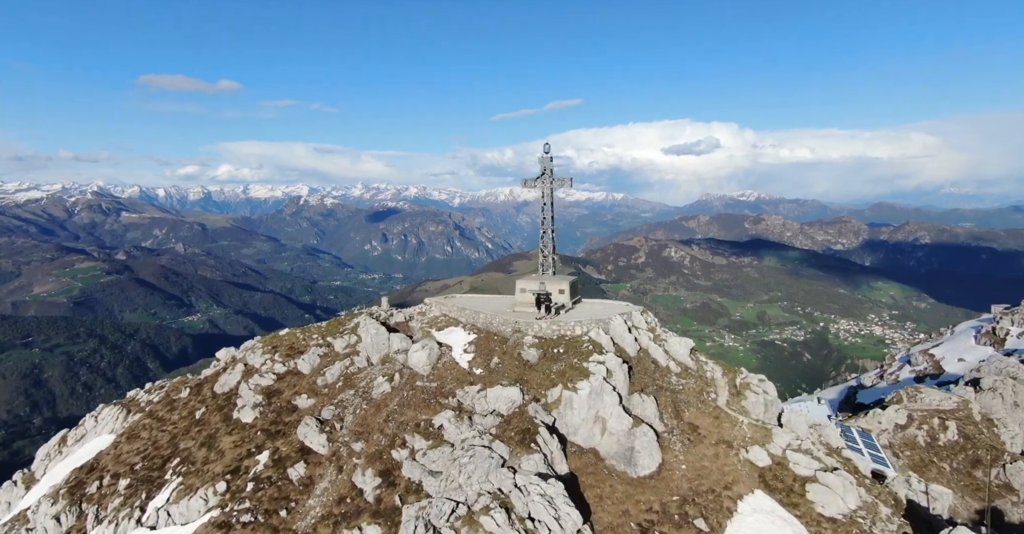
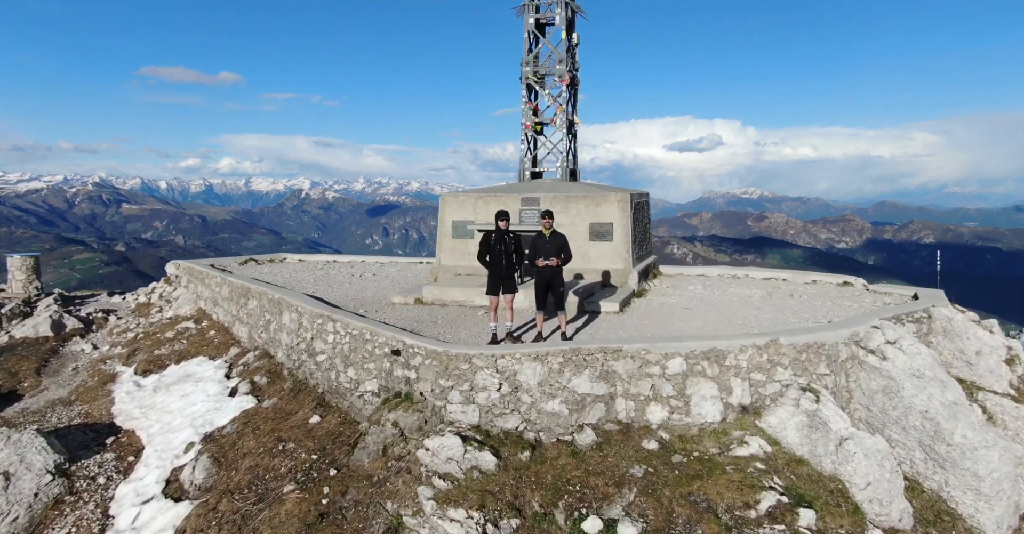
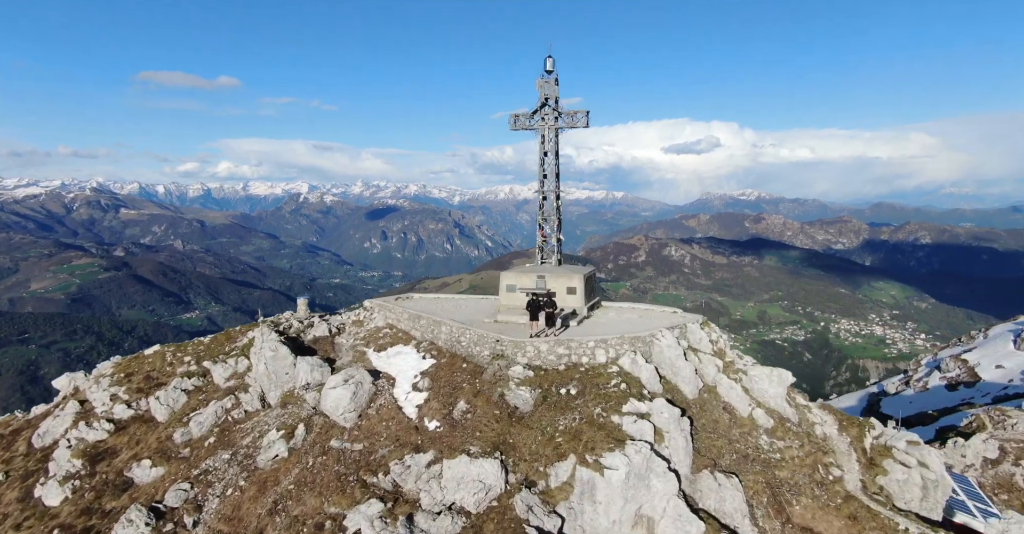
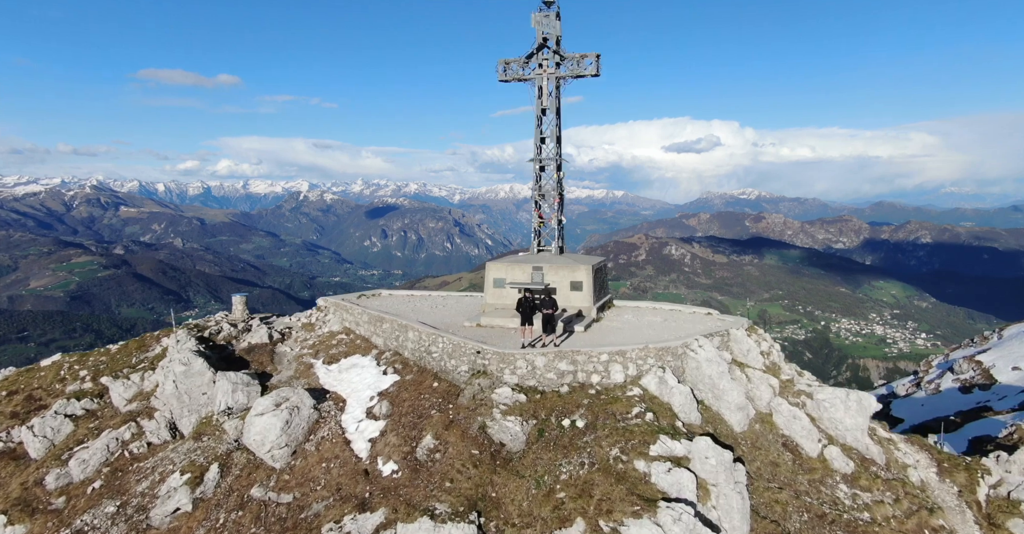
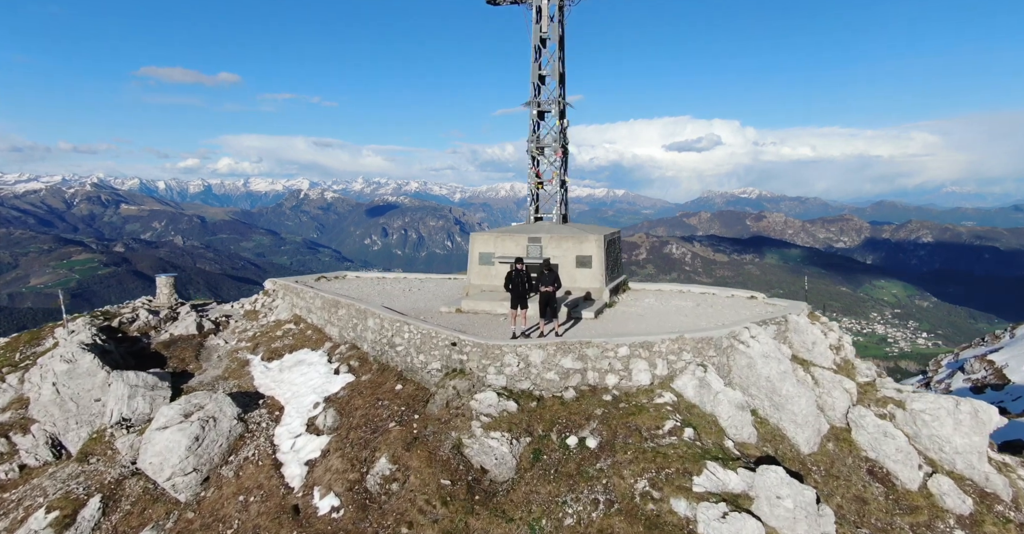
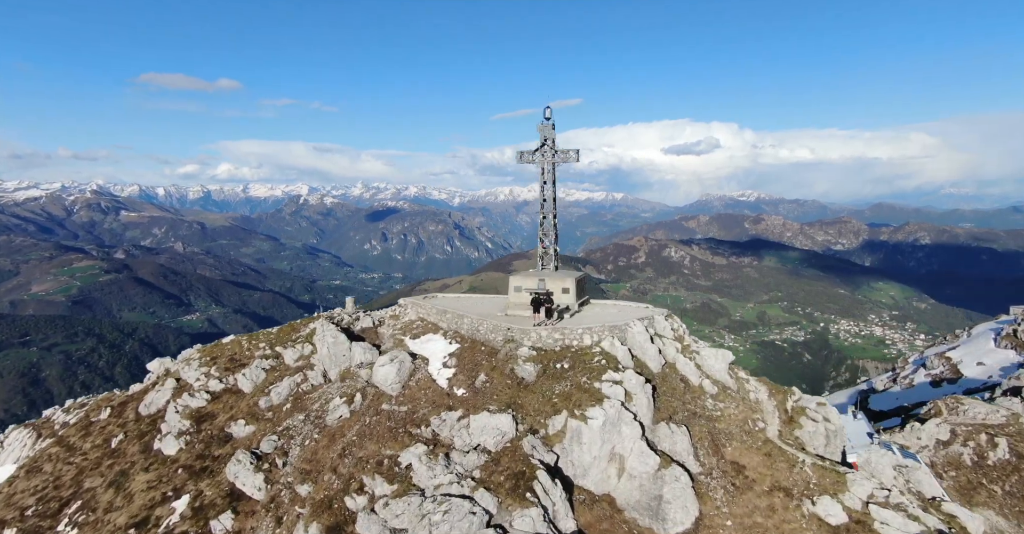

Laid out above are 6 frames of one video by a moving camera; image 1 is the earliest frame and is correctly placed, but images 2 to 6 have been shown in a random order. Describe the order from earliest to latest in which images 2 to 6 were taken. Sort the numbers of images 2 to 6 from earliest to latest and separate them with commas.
6, 3, 4, 5, 2
